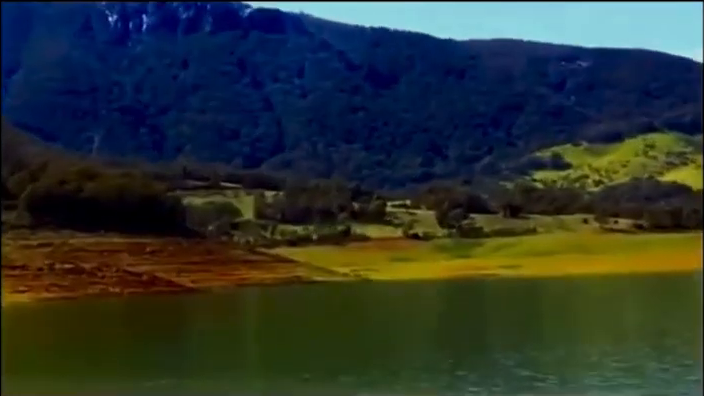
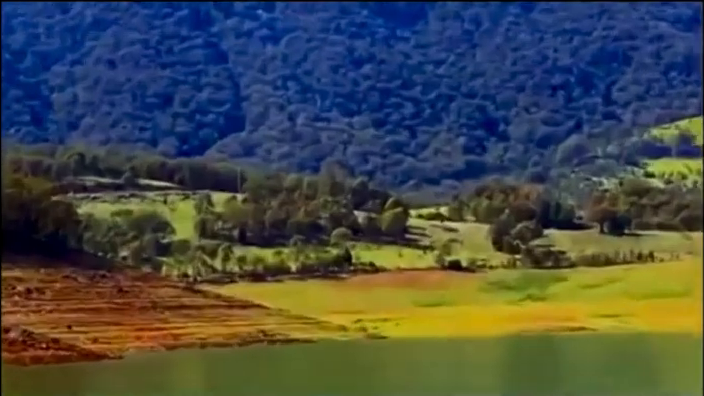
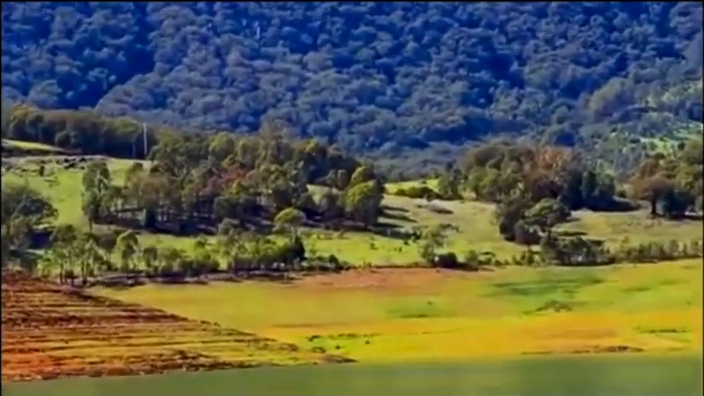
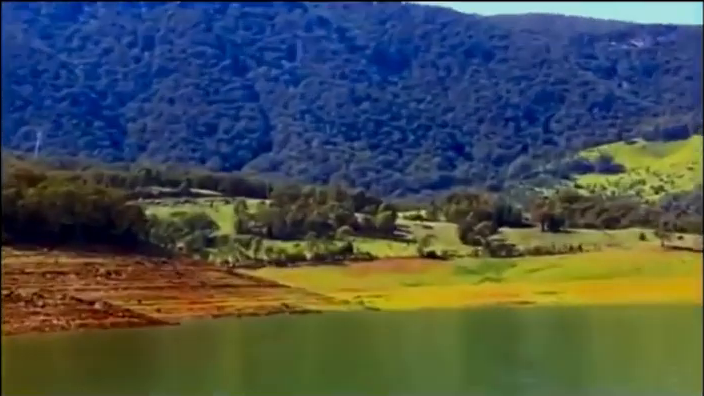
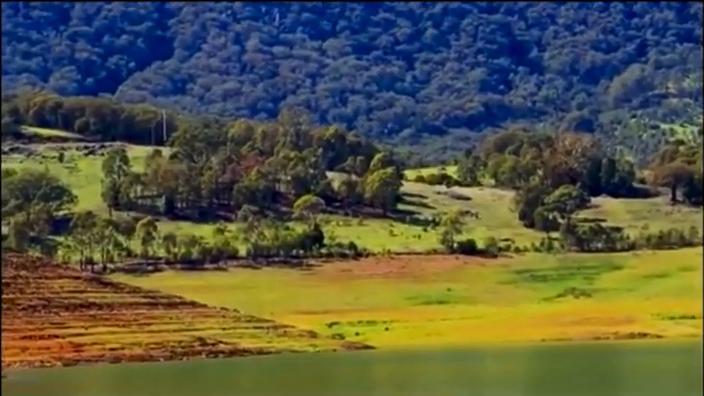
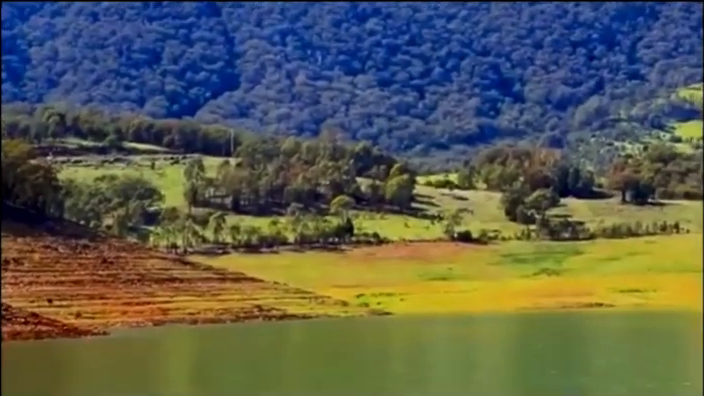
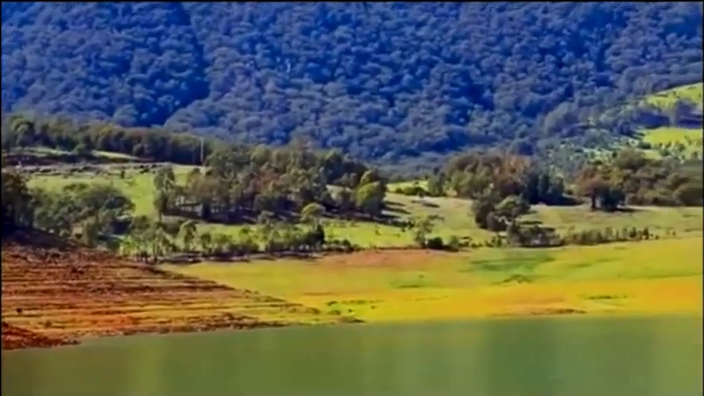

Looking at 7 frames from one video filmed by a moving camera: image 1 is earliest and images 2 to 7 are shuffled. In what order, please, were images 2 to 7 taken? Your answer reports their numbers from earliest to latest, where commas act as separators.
4, 2, 6, 7, 3, 5
